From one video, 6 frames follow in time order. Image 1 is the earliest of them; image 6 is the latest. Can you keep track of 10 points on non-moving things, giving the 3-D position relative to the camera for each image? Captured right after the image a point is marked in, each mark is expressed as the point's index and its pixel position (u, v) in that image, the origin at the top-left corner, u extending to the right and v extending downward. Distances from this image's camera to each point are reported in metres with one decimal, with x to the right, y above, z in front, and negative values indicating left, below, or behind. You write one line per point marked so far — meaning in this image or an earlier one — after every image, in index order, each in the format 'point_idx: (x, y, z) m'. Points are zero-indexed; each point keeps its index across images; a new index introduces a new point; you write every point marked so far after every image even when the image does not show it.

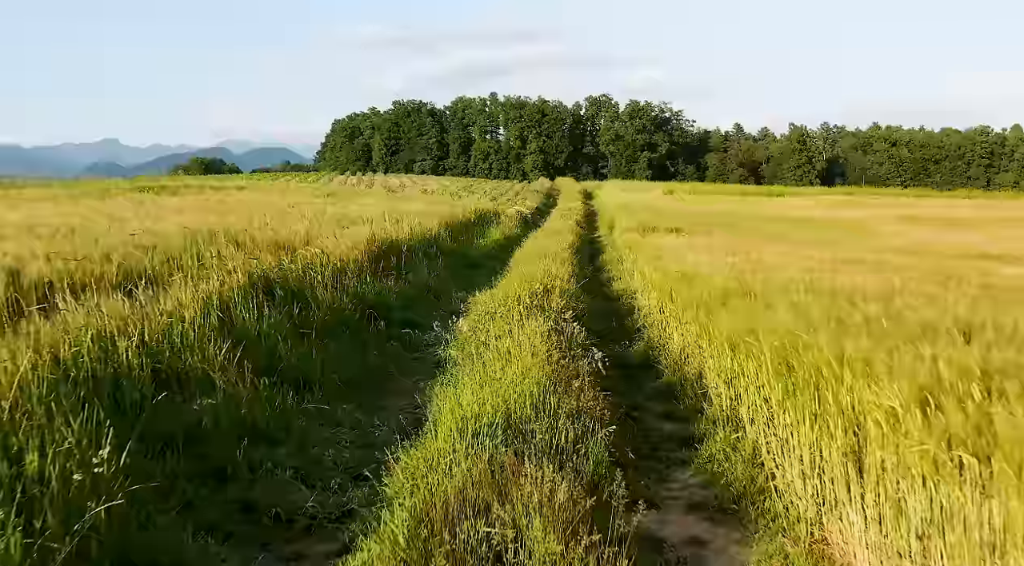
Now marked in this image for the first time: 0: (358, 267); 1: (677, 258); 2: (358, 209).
0: (-1.8, +0.2, +8.7) m
1: (+2.2, +0.3, +10.1) m
2: (-3.2, +1.5, +15.9) m
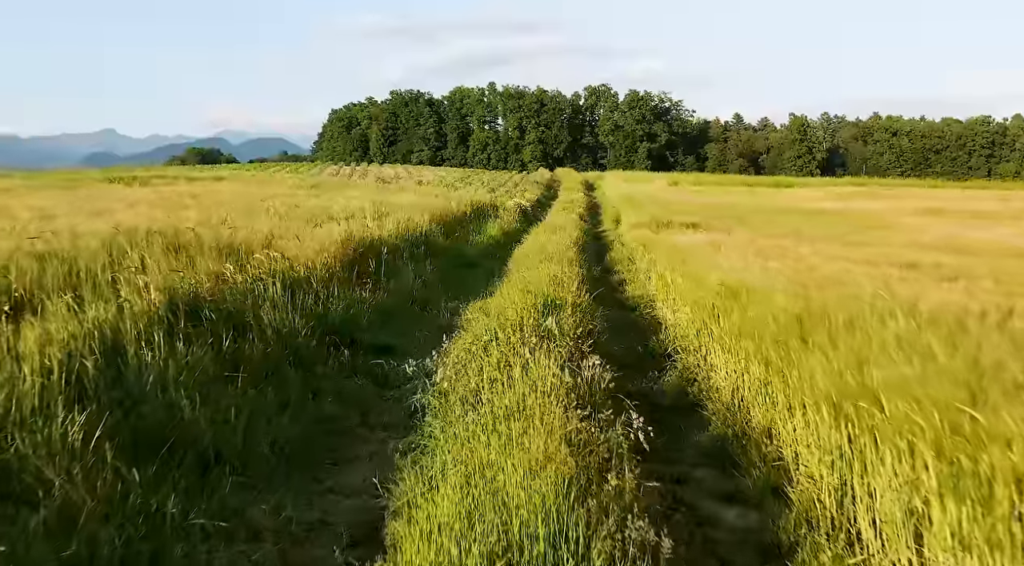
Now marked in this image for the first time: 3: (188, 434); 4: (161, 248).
0: (-1.8, +0.1, +7.2) m
1: (+2.2, +0.2, +8.6) m
2: (-3.2, +1.5, +14.4) m
3: (-1.5, -0.7, +3.6) m
4: (-2.9, +0.3, +6.5) m
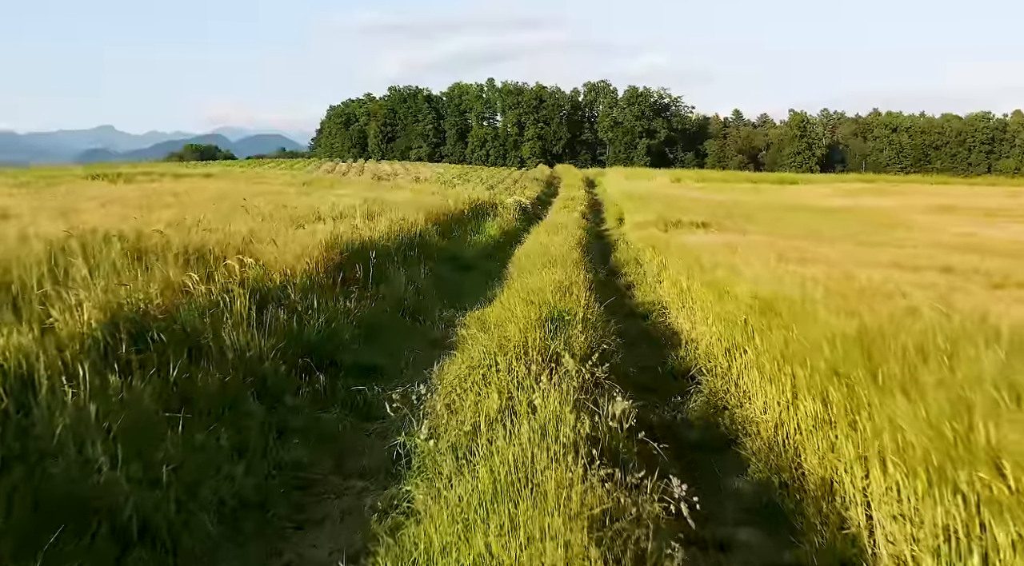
0: (-1.7, 0.0, +6.4) m
1: (+2.2, +0.2, +7.9) m
2: (-3.2, +1.5, +13.6) m
3: (-1.5, -0.8, +2.8) m
4: (-2.9, +0.2, +5.7) m
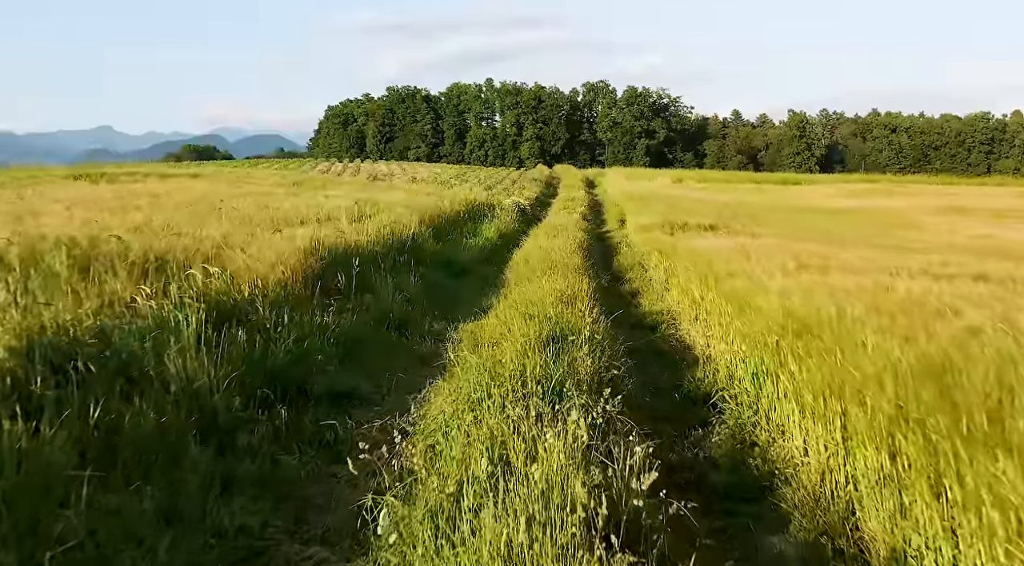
0: (-1.8, -0.1, +5.7) m
1: (+2.1, +0.1, +7.2) m
2: (-3.2, +1.4, +12.9) m
3: (-1.5, -0.9, +2.2) m
4: (-3.0, +0.1, +5.0) m
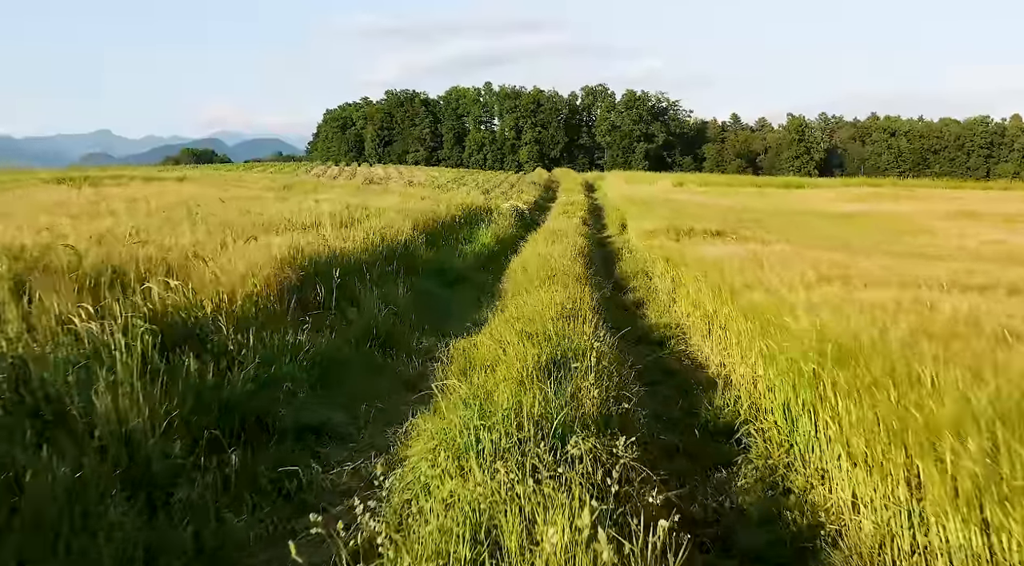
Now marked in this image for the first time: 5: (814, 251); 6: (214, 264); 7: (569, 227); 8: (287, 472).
0: (-1.8, -0.2, +5.1) m
1: (+2.1, 0.0, +6.6) m
2: (-3.3, +1.2, +12.3) m
3: (-1.5, -1.0, +1.5) m
4: (-3.0, 0.0, +4.4) m
5: (+4.1, +0.4, +10.5) m
6: (-2.3, +0.1, +6.0) m
7: (+1.1, +1.1, +14.5) m
8: (-1.0, -0.9, +3.5) m
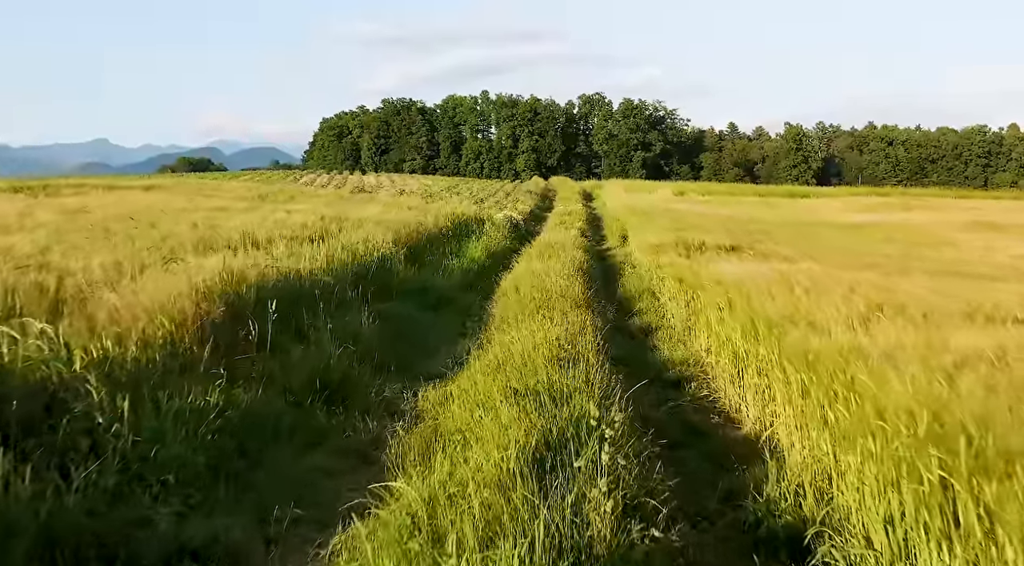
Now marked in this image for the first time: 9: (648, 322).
0: (-1.9, -0.4, +3.8) m
1: (+2.0, -0.3, +5.3) m
2: (-3.4, +0.9, +11.0) m
3: (-1.6, -1.2, +0.2) m
4: (-3.1, -0.2, +3.1) m
5: (+4.0, +0.2, +9.3) m
6: (-2.4, -0.1, +4.7) m
7: (+0.9, +0.7, +13.2) m
8: (-1.1, -1.1, +2.2) m
9: (+1.5, -0.4, +8.4) m
